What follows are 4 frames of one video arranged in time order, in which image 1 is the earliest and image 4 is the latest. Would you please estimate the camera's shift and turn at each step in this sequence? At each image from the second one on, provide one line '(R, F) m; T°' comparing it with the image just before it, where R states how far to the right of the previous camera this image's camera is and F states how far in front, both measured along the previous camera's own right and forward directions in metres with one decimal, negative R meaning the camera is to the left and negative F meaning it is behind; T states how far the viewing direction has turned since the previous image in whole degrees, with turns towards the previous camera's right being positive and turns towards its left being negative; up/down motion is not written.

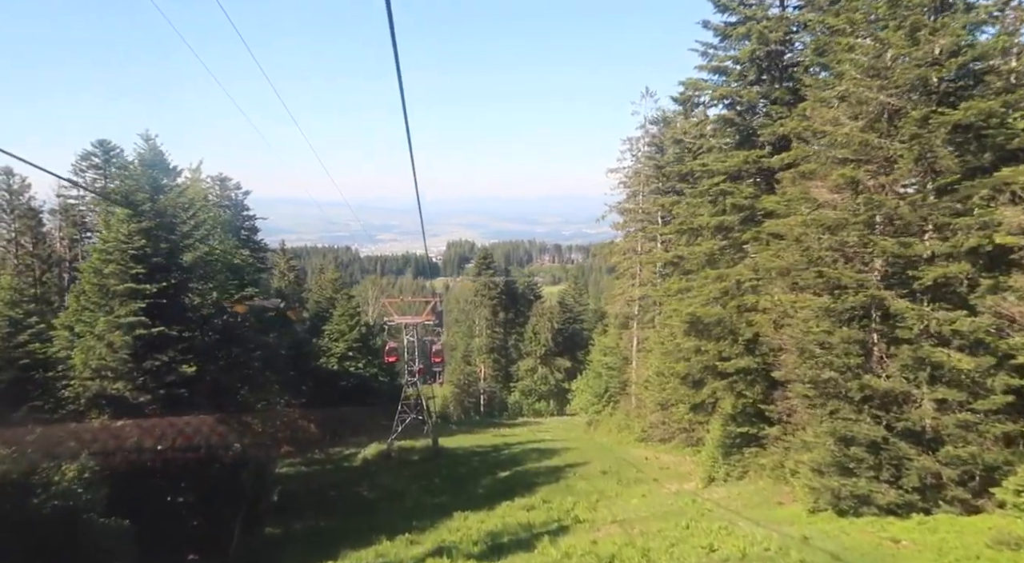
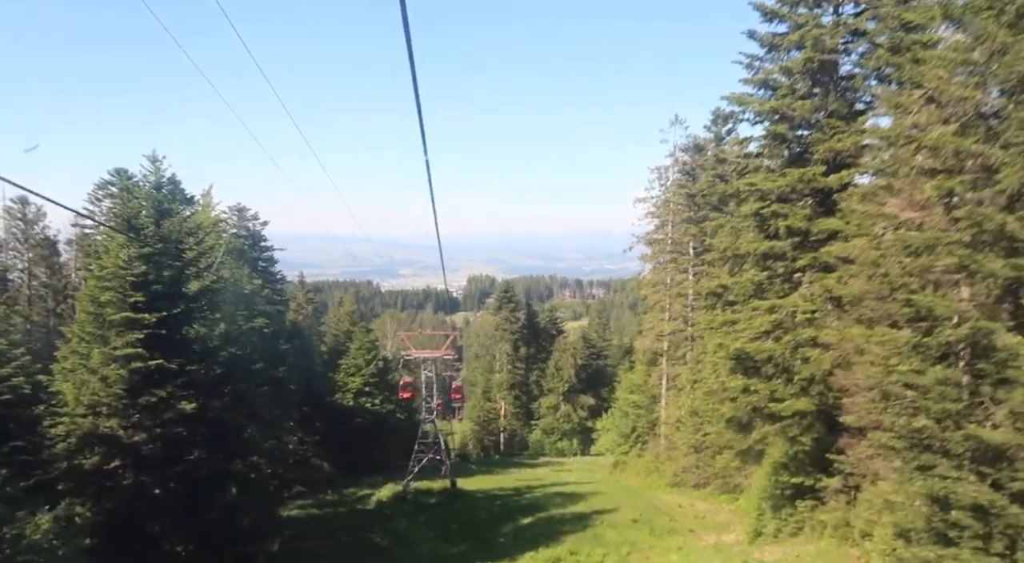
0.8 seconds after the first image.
(-0.1, +1.7) m; -1°
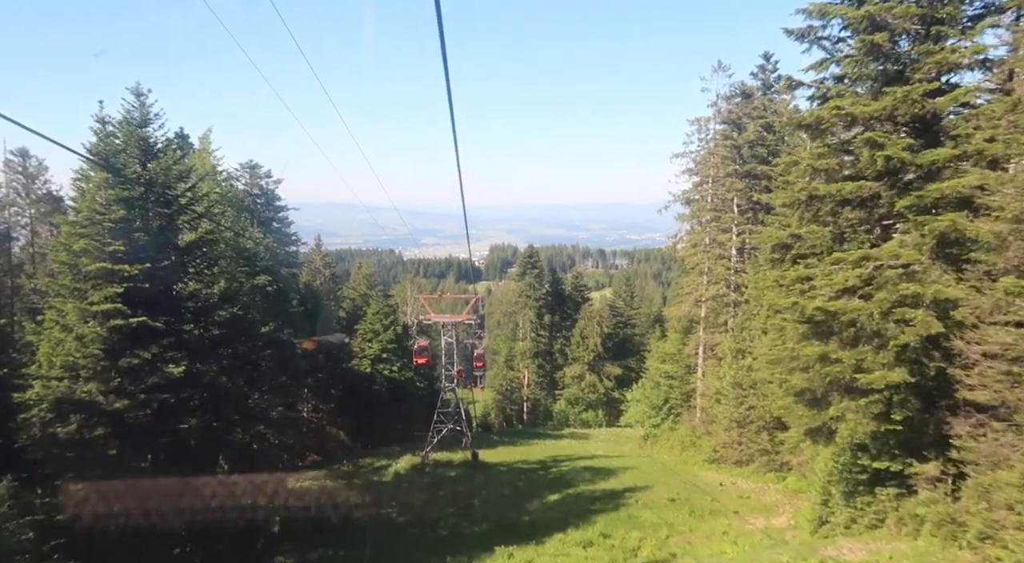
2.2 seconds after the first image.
(-0.2, +2.6) m; -2°
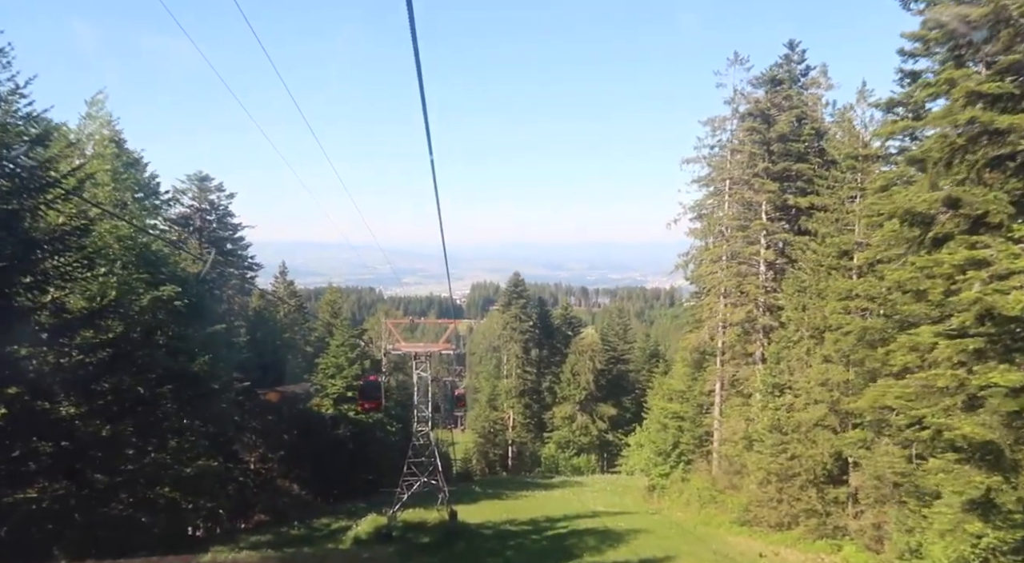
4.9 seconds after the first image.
(-0.1, +5.6) m; +1°
